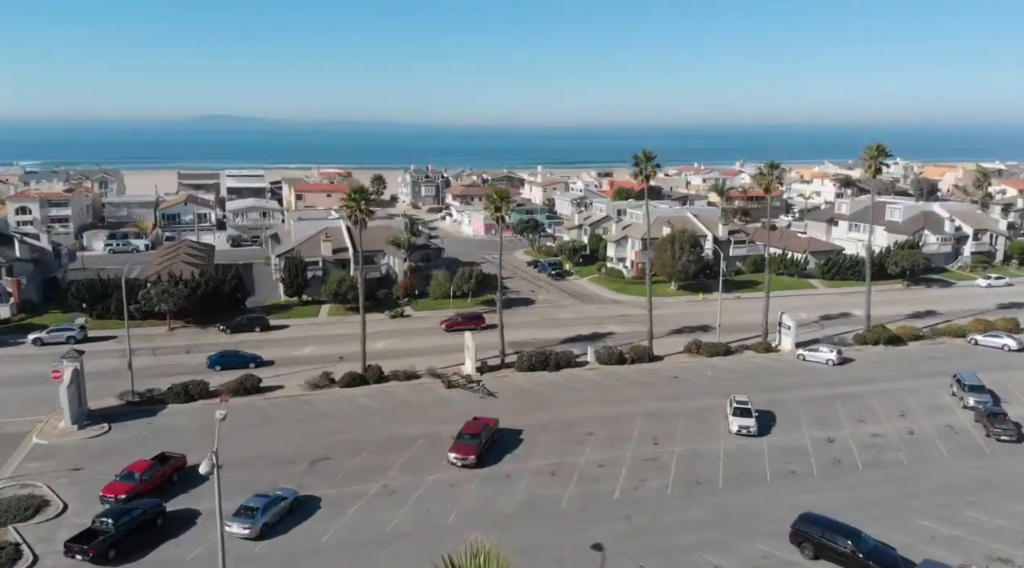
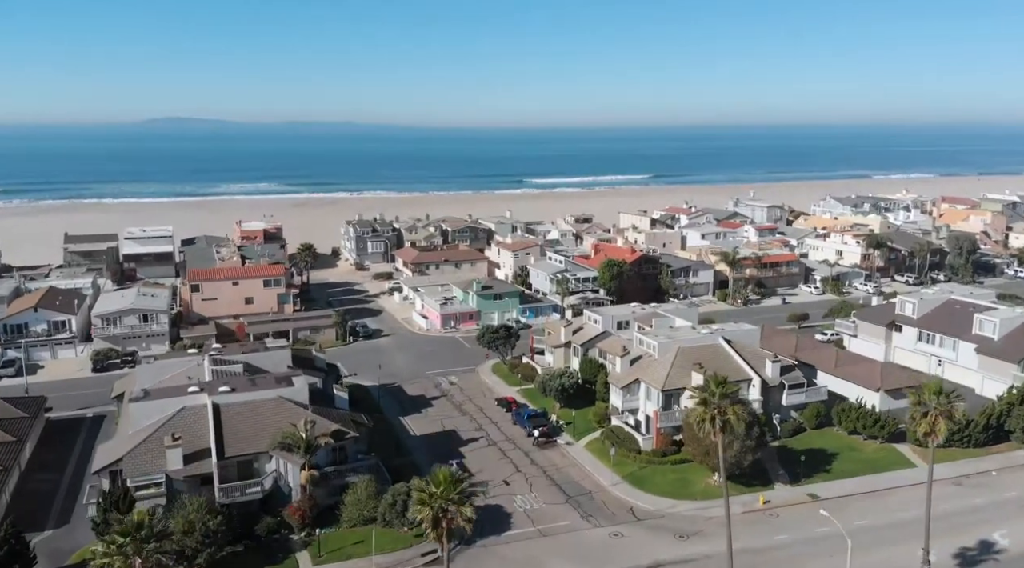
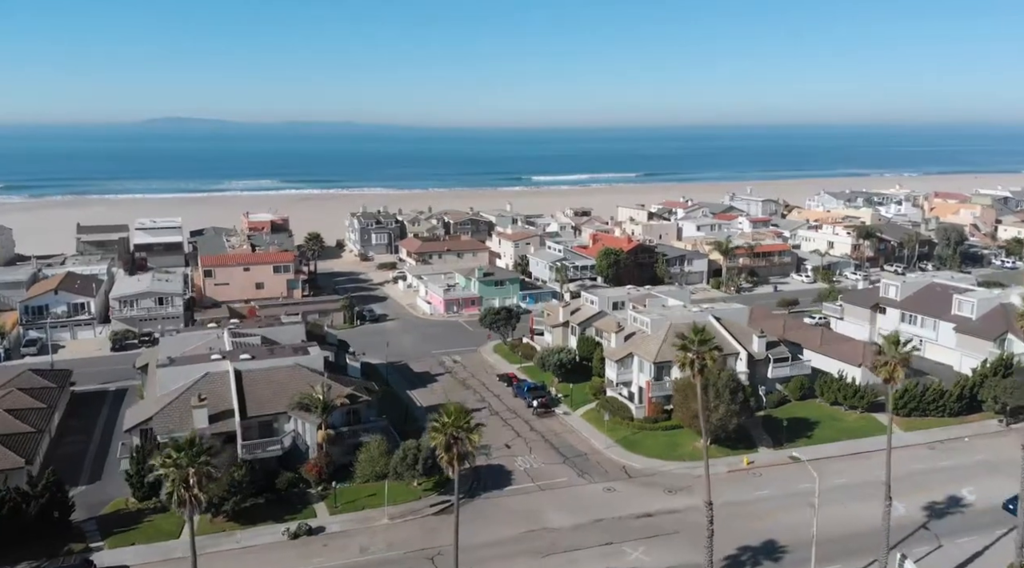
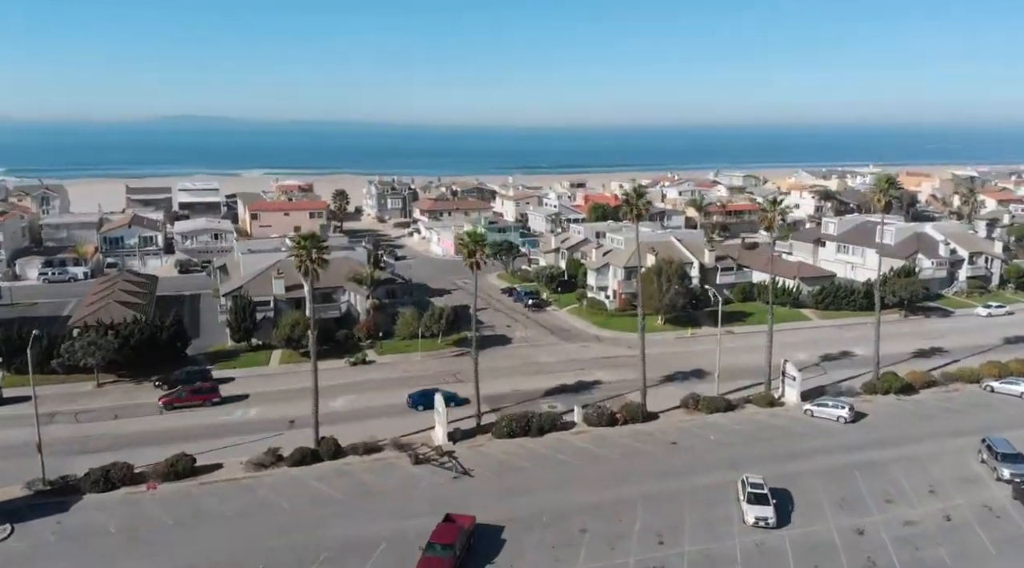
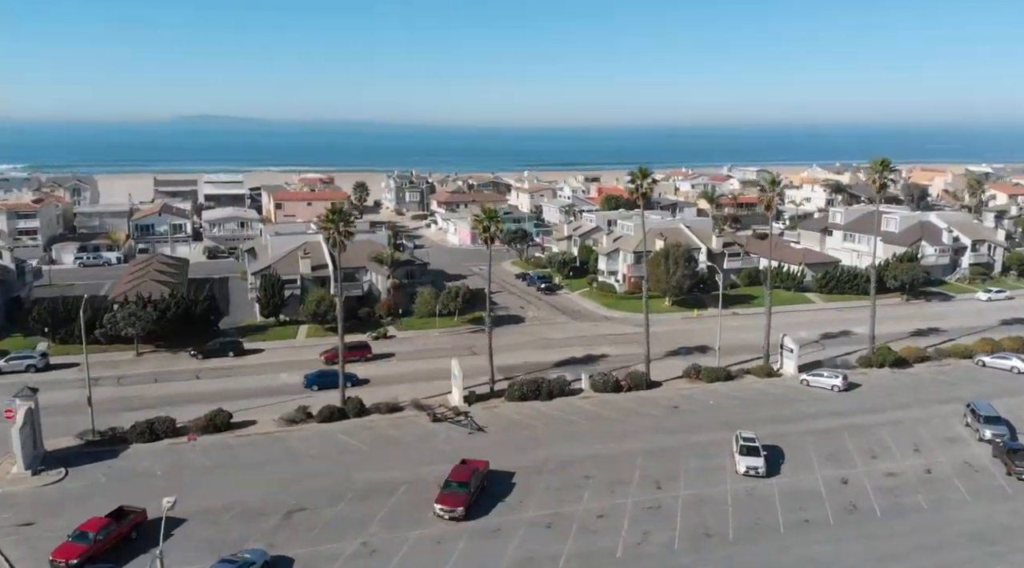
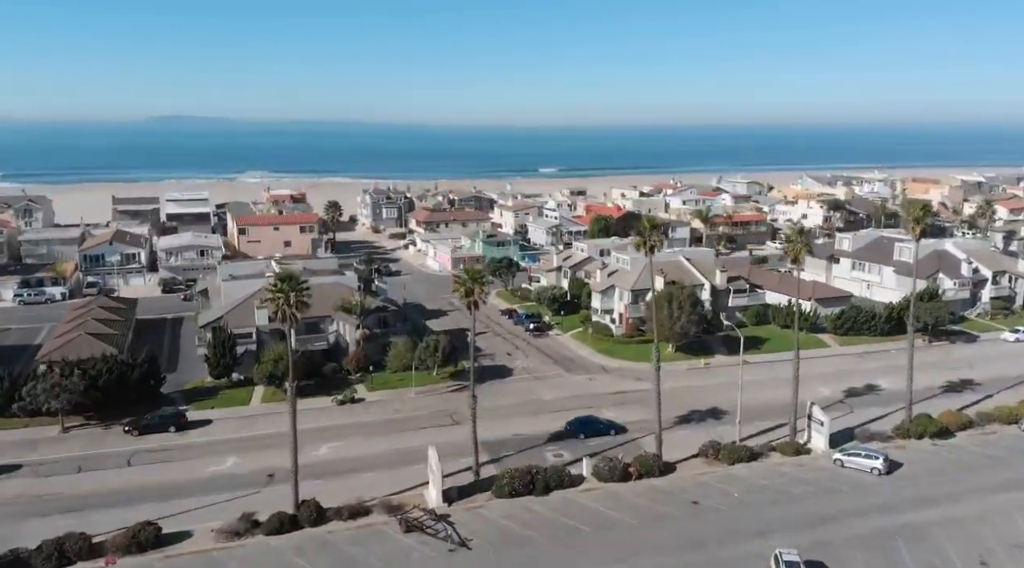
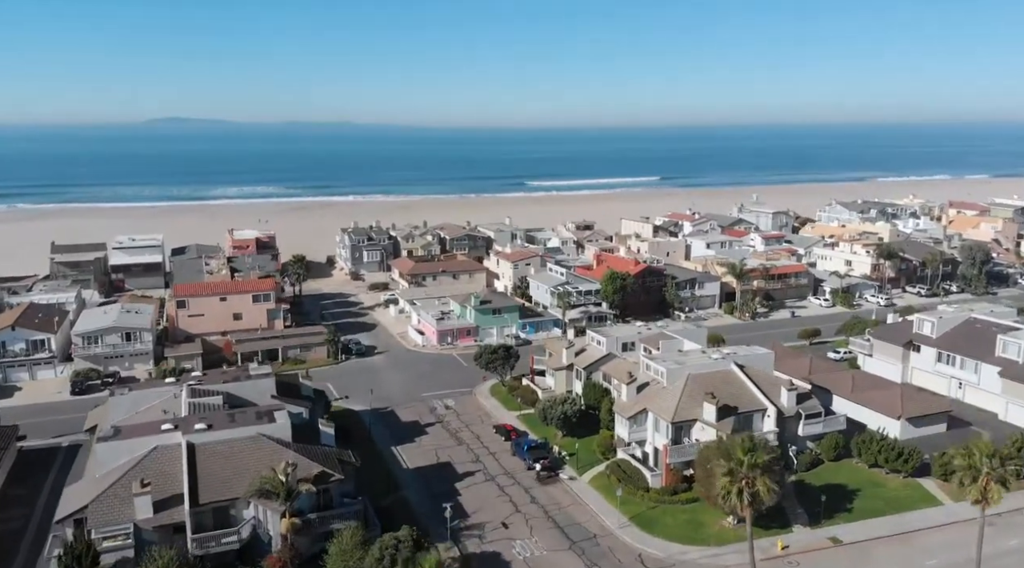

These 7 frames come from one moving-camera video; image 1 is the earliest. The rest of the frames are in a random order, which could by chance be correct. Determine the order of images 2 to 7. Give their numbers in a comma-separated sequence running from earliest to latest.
5, 4, 6, 3, 2, 7
